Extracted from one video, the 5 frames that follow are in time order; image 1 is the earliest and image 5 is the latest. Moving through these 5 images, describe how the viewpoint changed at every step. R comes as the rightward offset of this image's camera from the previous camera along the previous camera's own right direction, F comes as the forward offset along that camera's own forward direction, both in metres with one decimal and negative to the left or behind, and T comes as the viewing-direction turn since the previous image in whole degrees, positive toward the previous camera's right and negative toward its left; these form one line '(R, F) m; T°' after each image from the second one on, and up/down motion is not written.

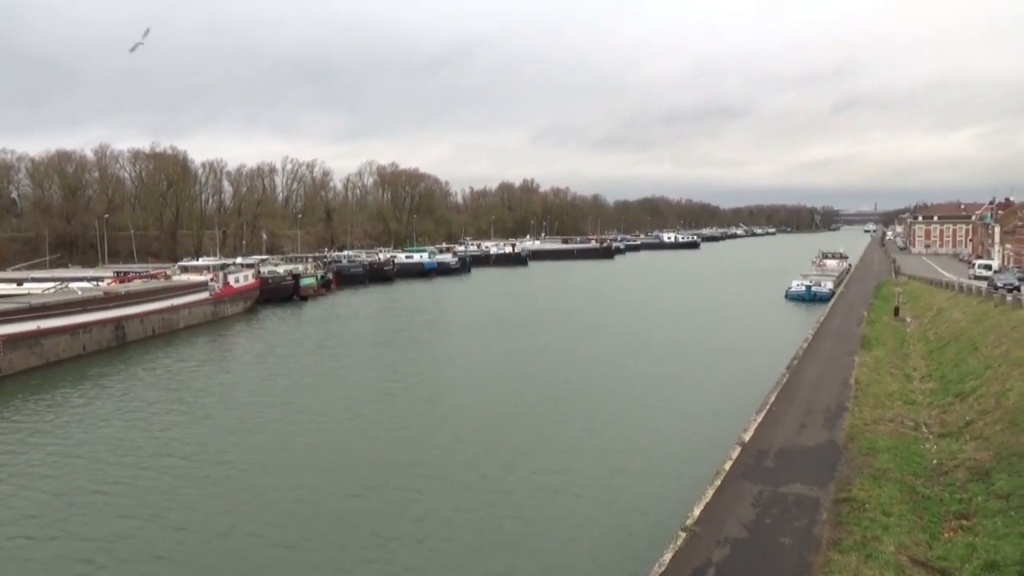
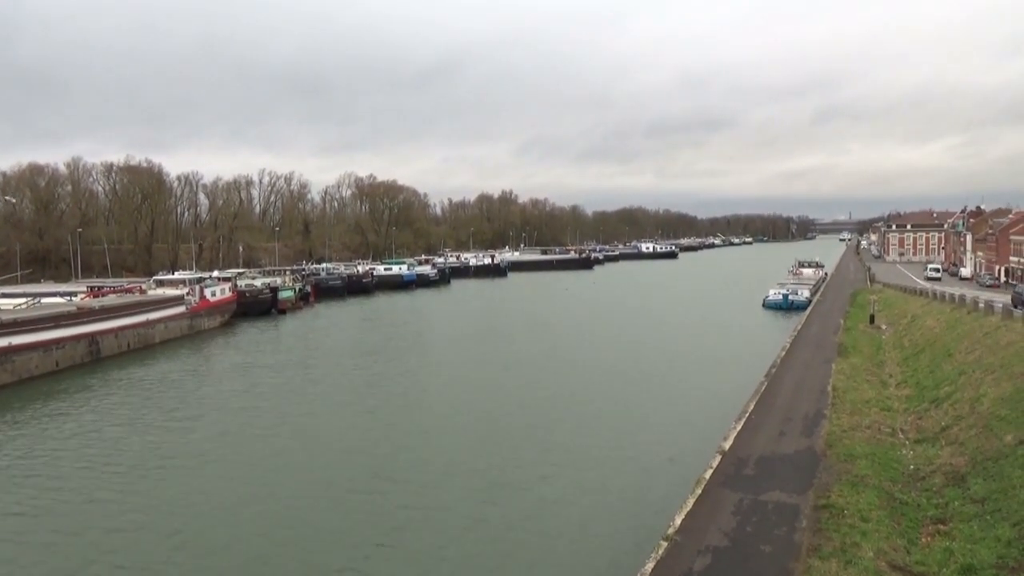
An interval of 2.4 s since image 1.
(+1.4, 0.0) m; 0°
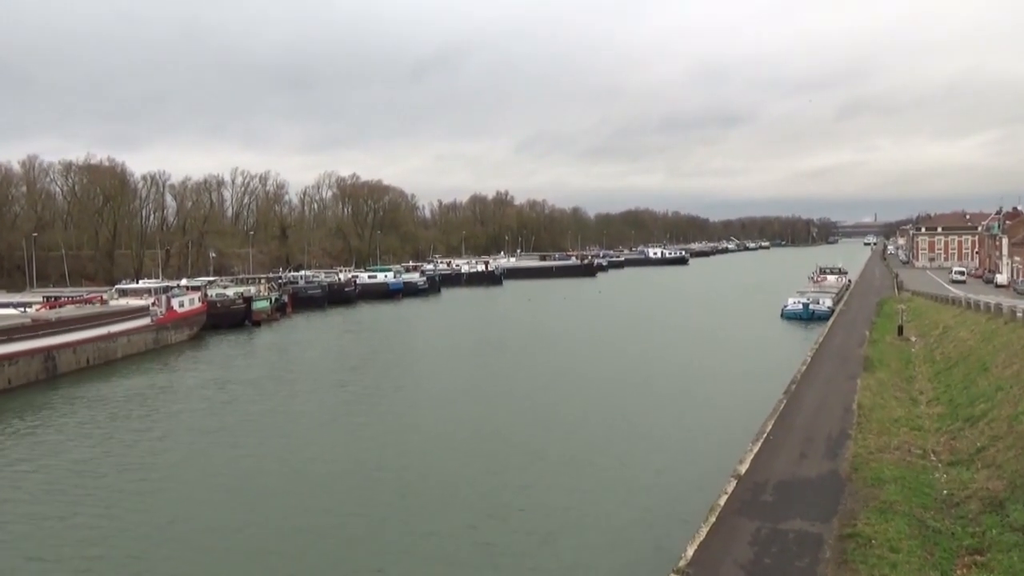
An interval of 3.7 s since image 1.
(+0.3, +1.5) m; 0°
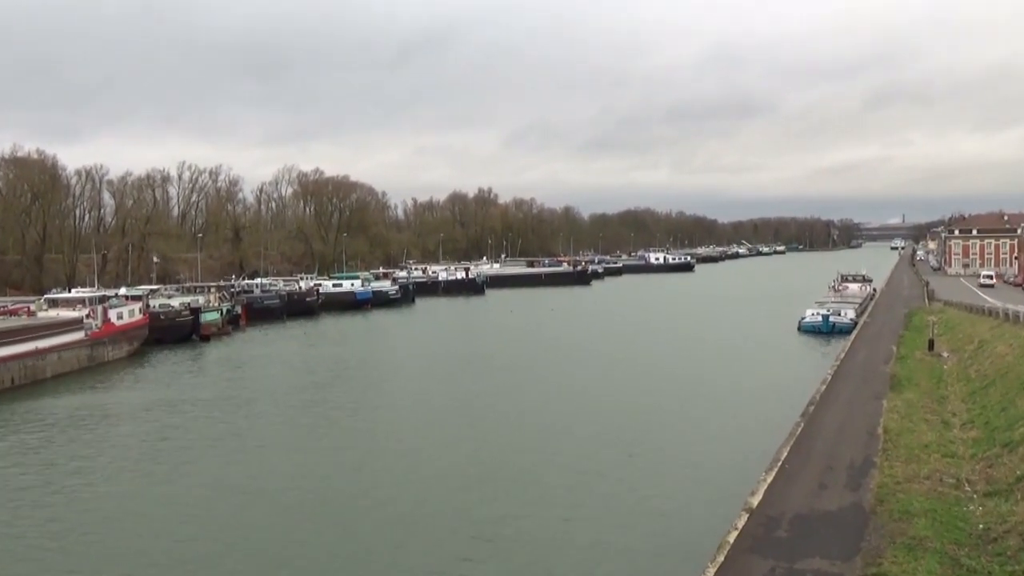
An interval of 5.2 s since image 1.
(+1.0, +1.8) m; 0°
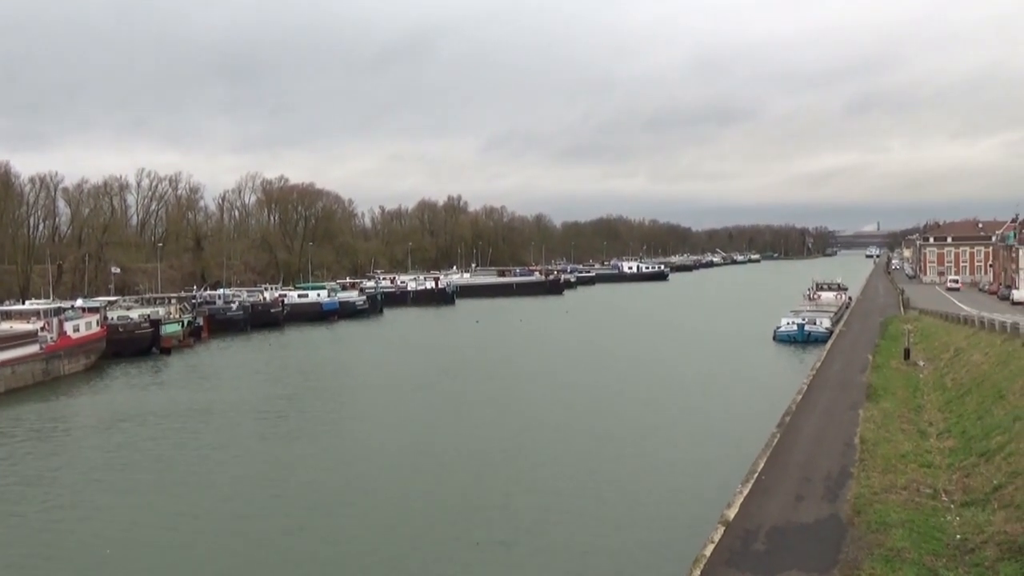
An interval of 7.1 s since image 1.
(+1.7, +0.3) m; 0°
